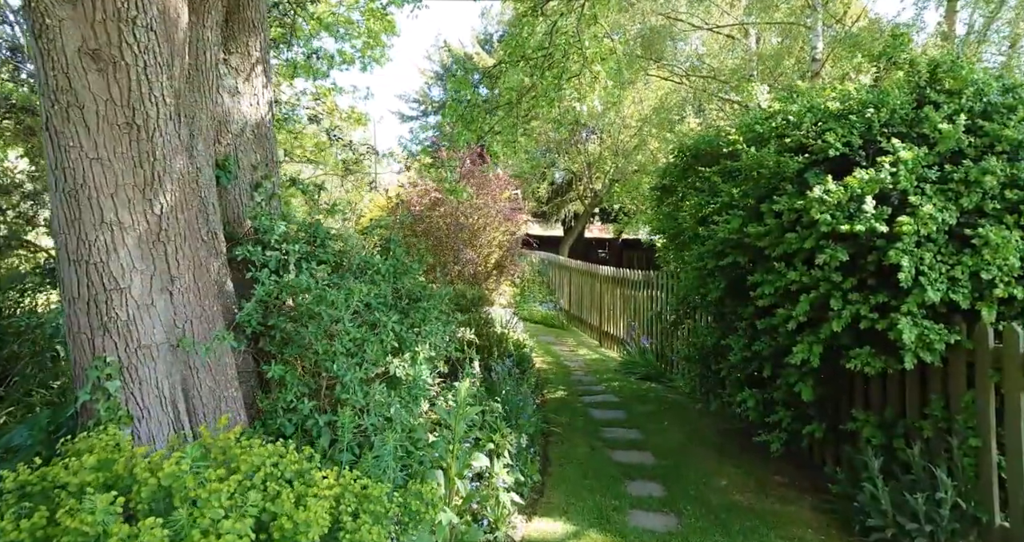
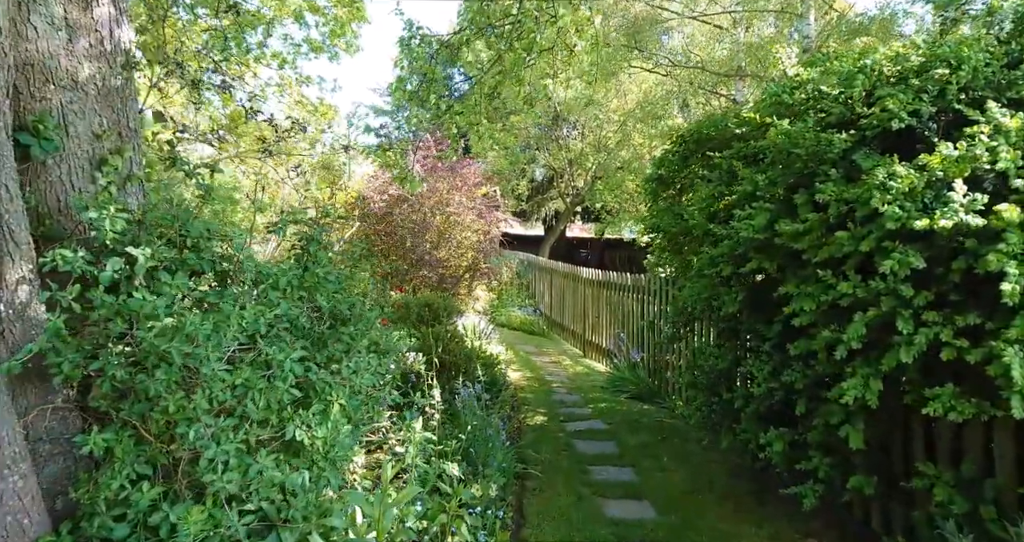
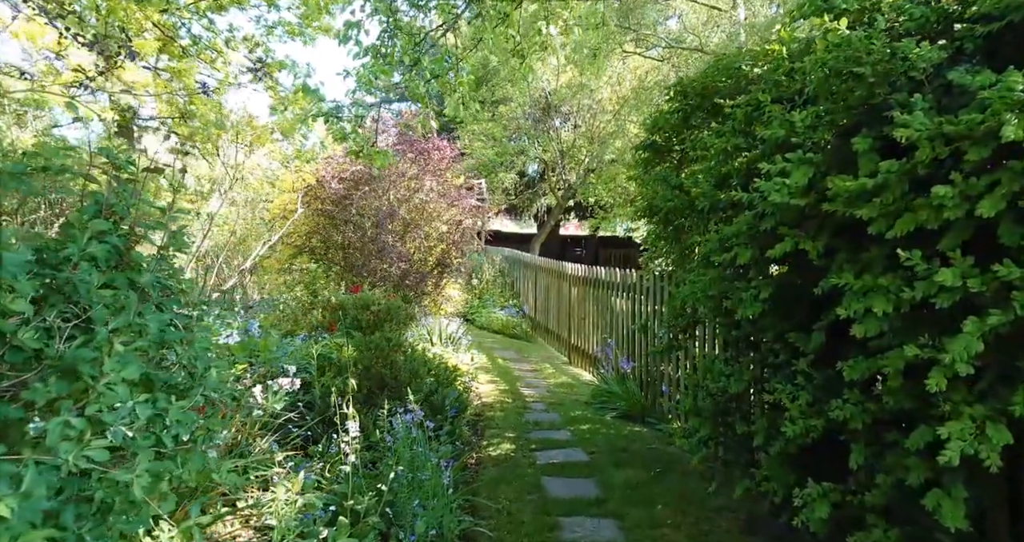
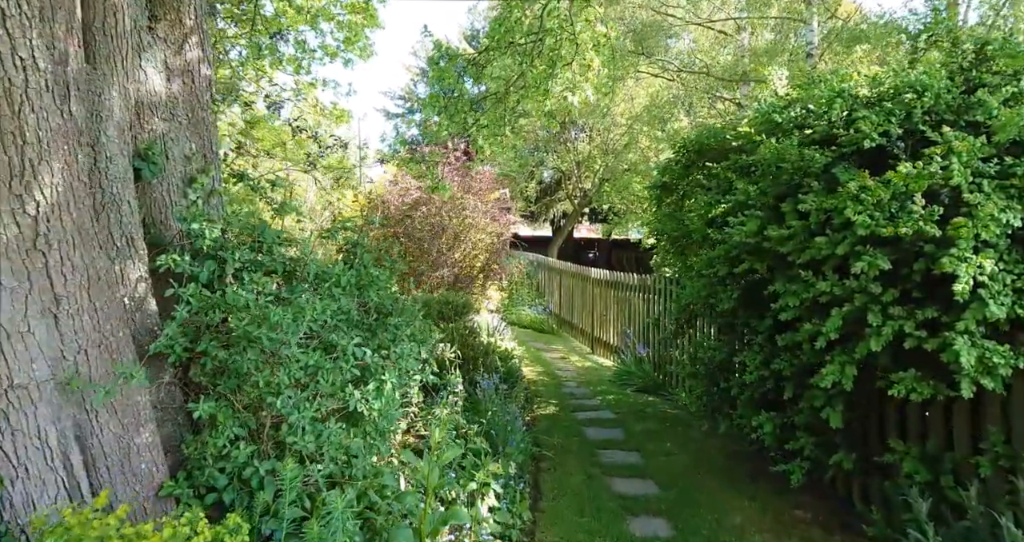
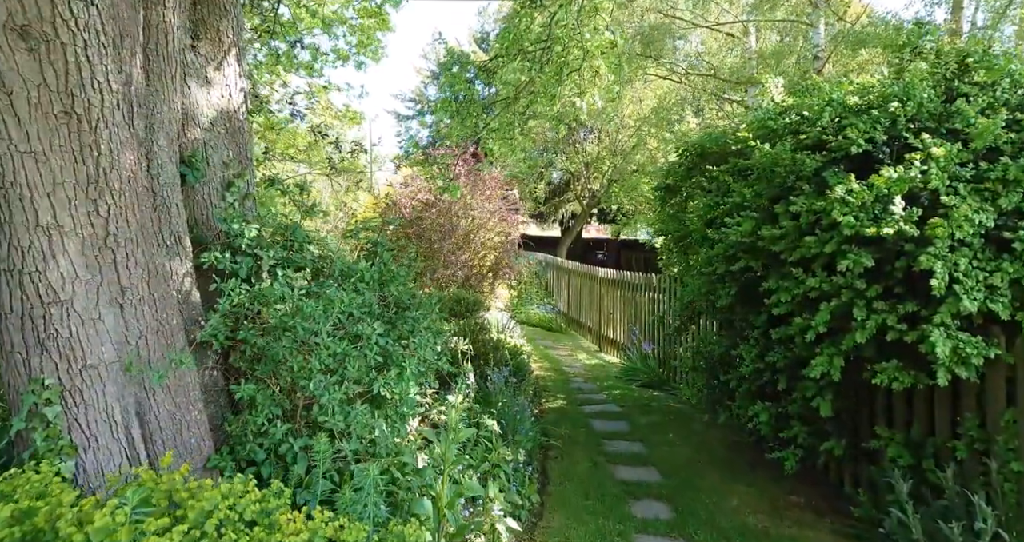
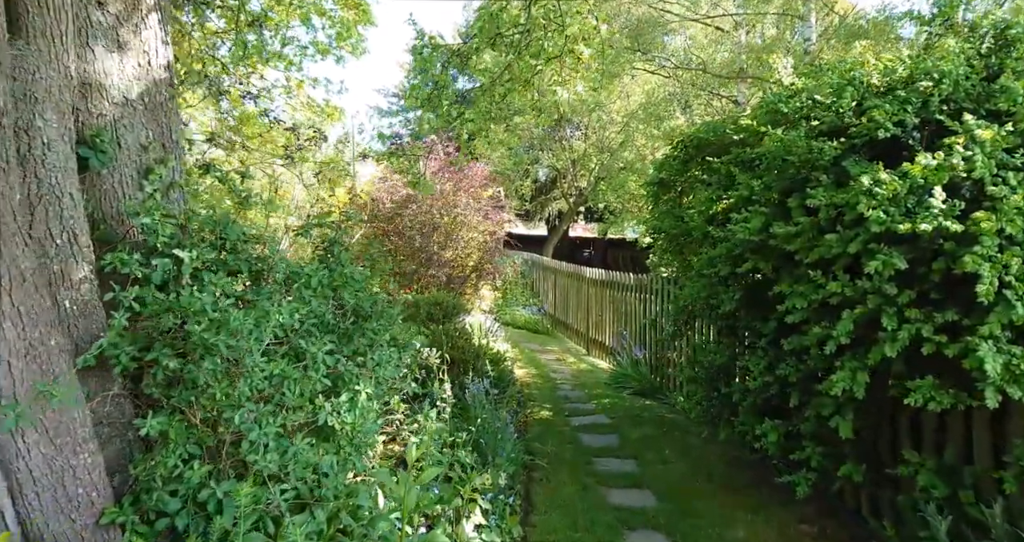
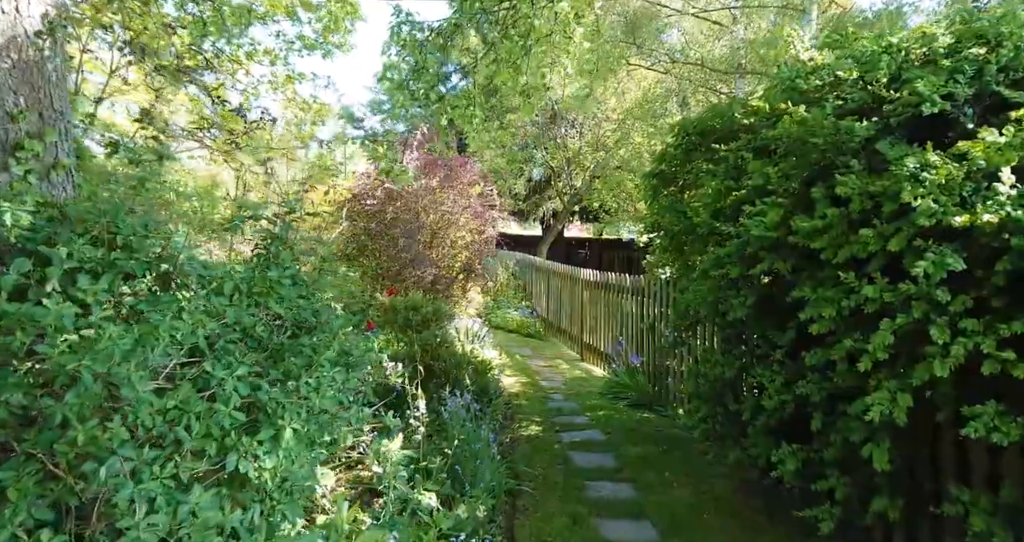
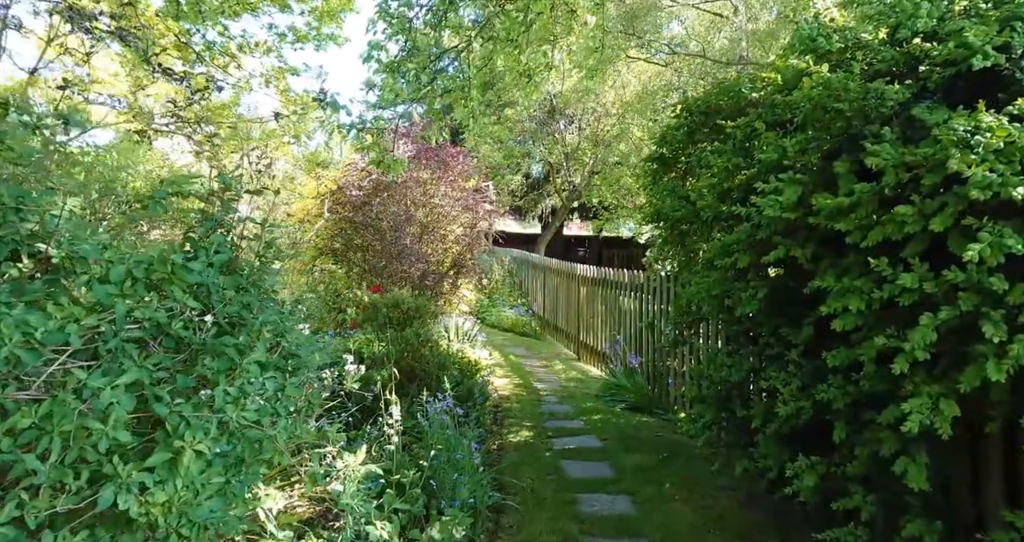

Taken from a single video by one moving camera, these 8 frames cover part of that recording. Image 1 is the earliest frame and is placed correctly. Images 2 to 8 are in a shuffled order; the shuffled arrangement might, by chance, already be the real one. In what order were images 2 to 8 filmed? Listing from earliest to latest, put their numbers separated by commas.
5, 4, 6, 2, 7, 8, 3
